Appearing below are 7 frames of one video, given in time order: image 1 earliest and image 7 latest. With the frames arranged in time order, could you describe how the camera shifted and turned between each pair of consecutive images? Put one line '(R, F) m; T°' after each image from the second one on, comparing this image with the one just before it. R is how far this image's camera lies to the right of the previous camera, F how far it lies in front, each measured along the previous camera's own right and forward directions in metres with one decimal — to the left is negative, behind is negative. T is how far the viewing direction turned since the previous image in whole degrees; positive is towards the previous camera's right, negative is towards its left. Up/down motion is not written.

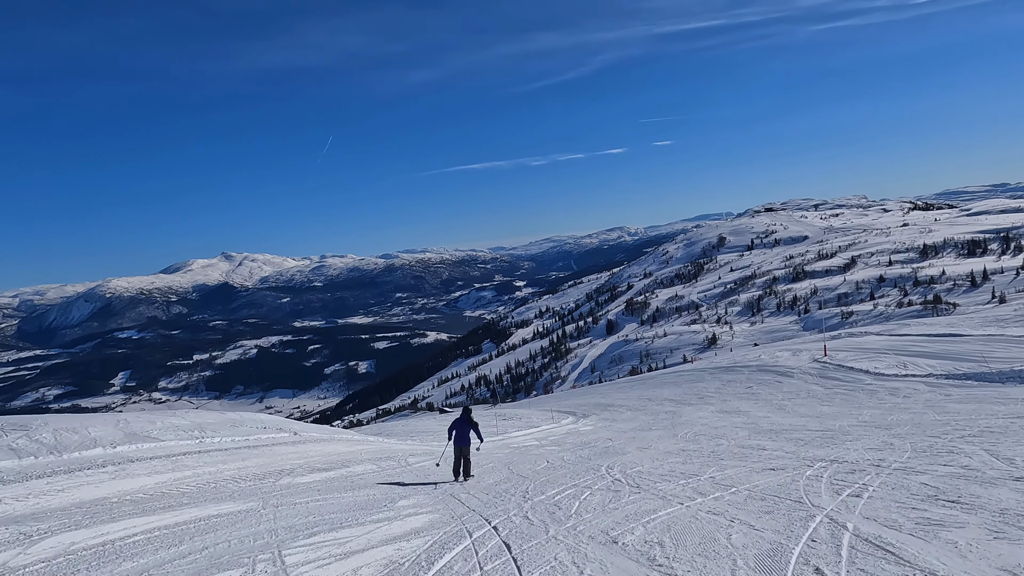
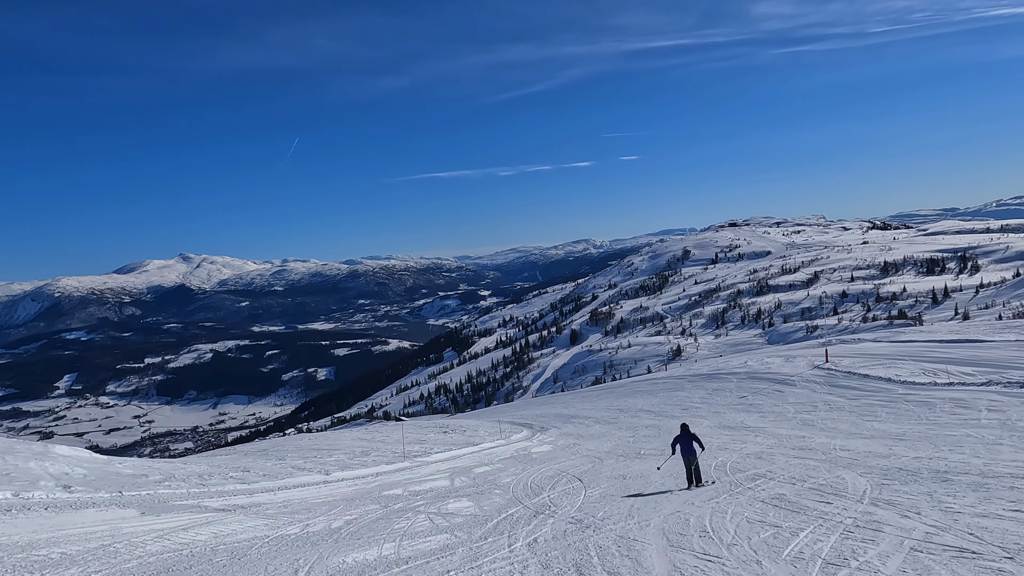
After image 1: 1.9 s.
(+1.2, +7.0) m; +4°
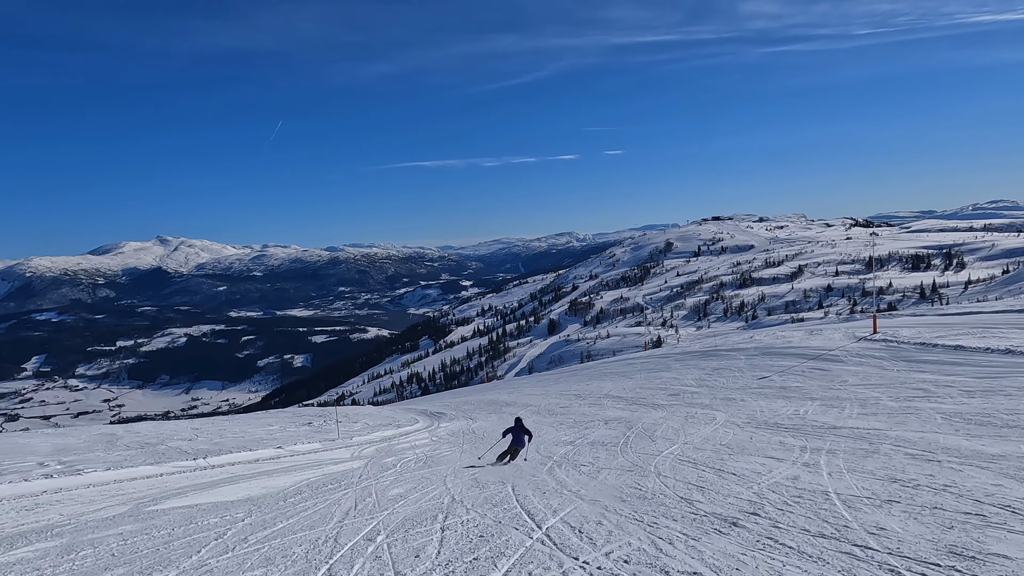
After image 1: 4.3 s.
(+3.1, +10.6) m; +2°
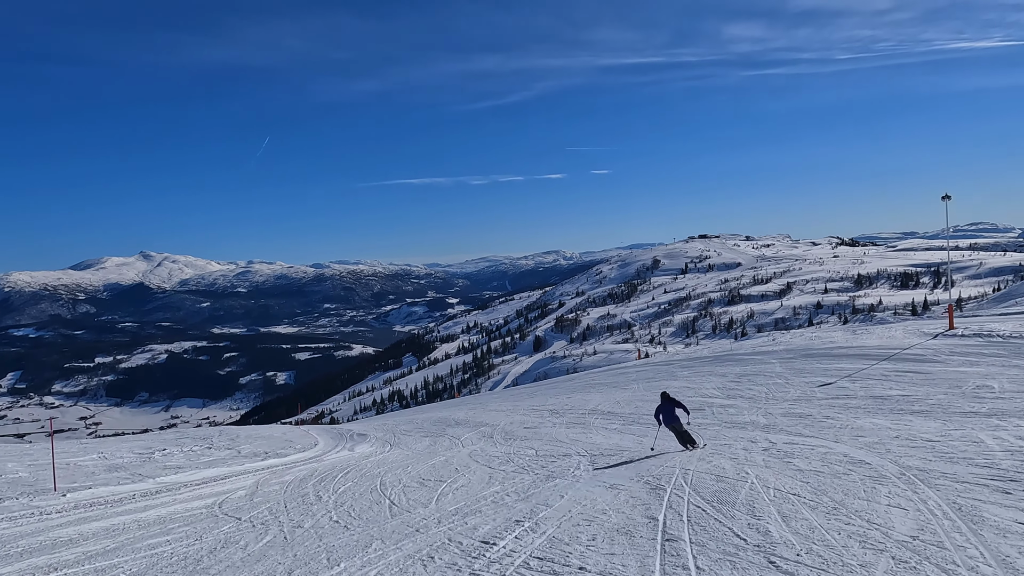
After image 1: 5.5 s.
(+1.1, +6.1) m; +1°
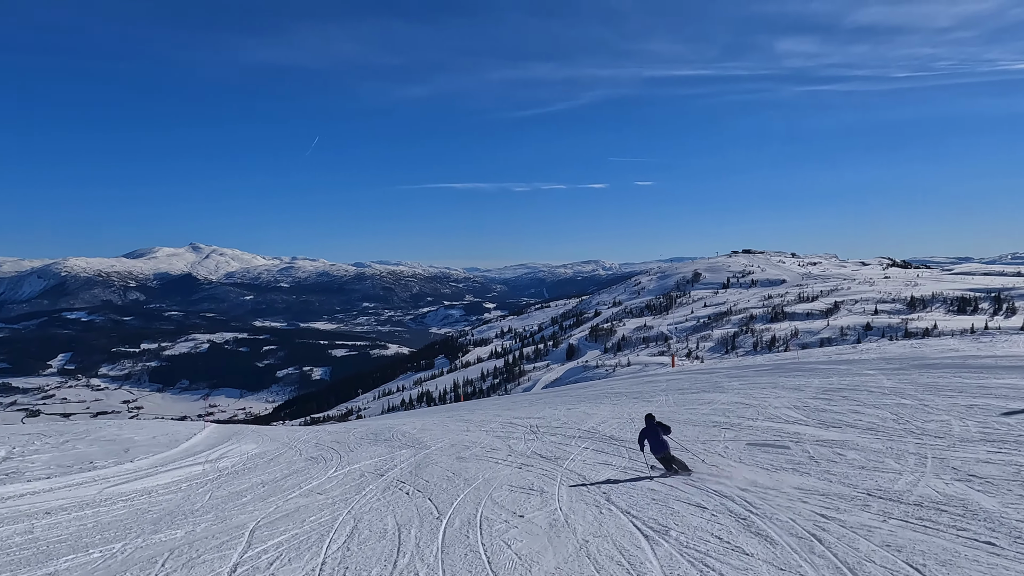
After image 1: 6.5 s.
(+1.4, +5.4) m; -4°
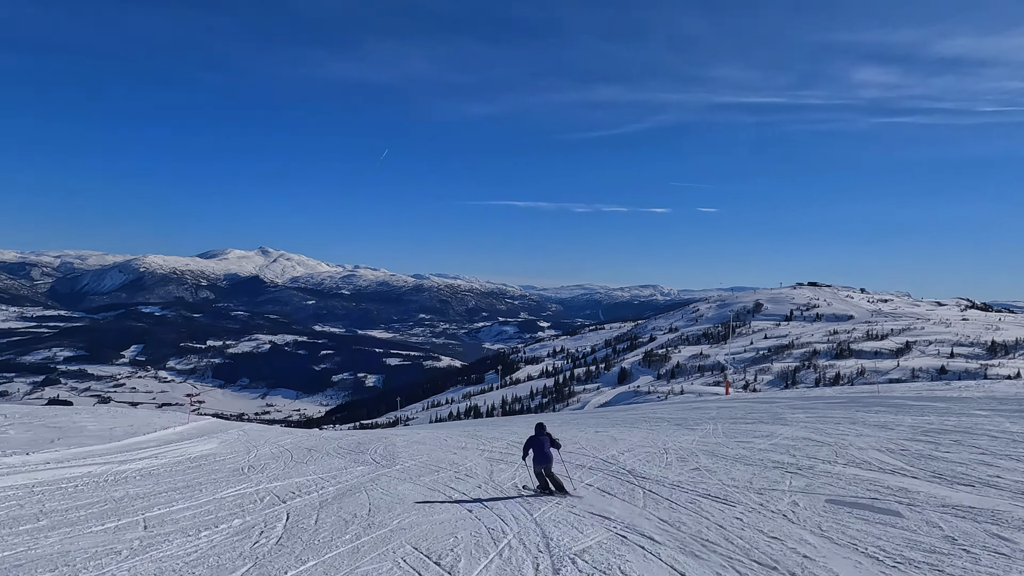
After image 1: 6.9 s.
(+0.7, +2.0) m; -5°
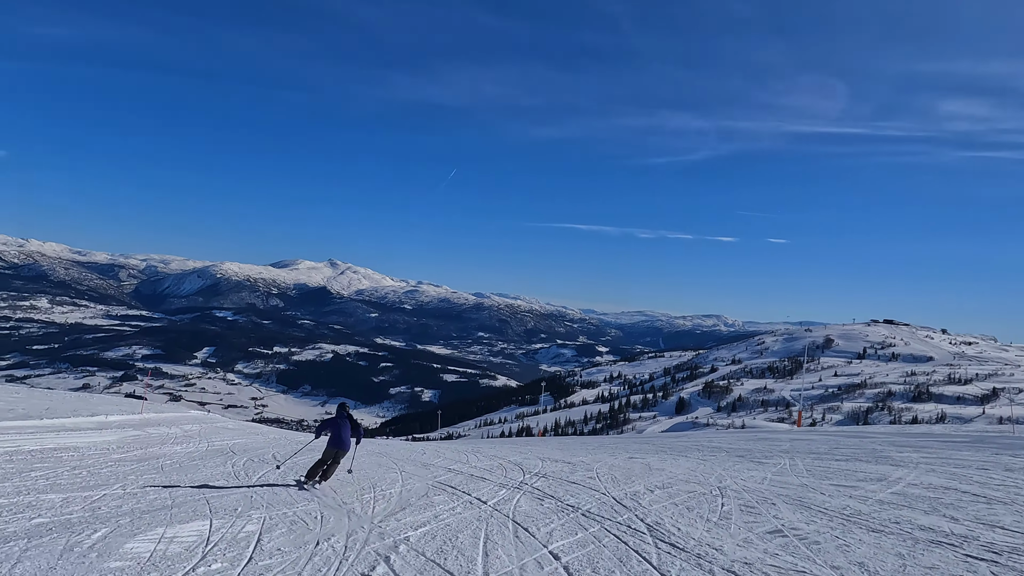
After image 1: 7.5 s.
(+0.4, +2.1) m; -6°
